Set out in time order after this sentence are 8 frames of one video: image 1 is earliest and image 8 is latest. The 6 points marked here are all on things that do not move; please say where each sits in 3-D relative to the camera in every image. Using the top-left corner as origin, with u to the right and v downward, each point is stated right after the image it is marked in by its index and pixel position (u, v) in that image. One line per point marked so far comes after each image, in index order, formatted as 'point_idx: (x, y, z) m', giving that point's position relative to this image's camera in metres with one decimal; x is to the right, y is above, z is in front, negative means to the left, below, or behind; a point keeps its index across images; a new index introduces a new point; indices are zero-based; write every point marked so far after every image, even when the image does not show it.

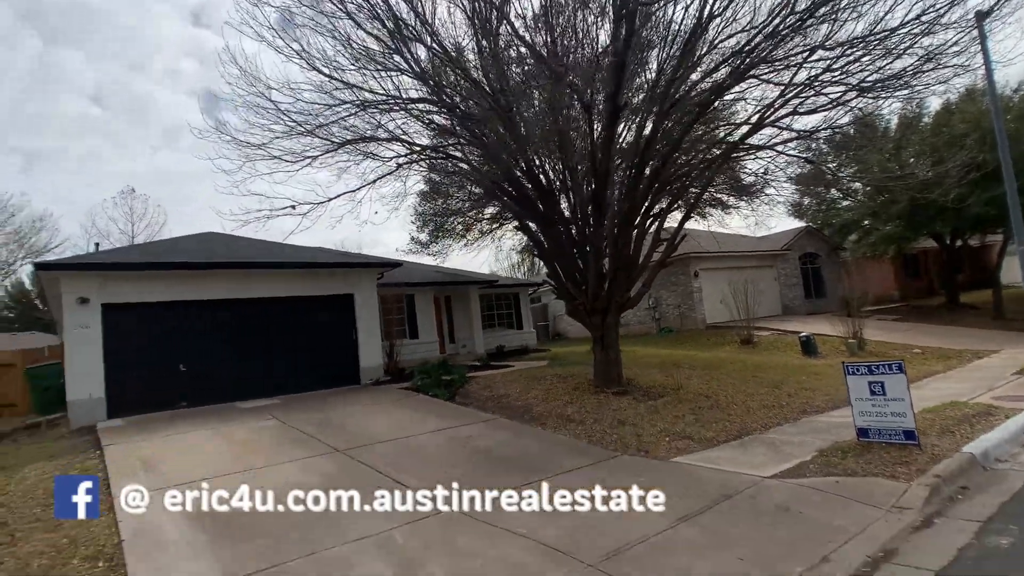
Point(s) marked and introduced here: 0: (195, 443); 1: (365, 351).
0: (-4.6, -2.2, +8.6) m
1: (-3.5, -1.5, +13.8) m
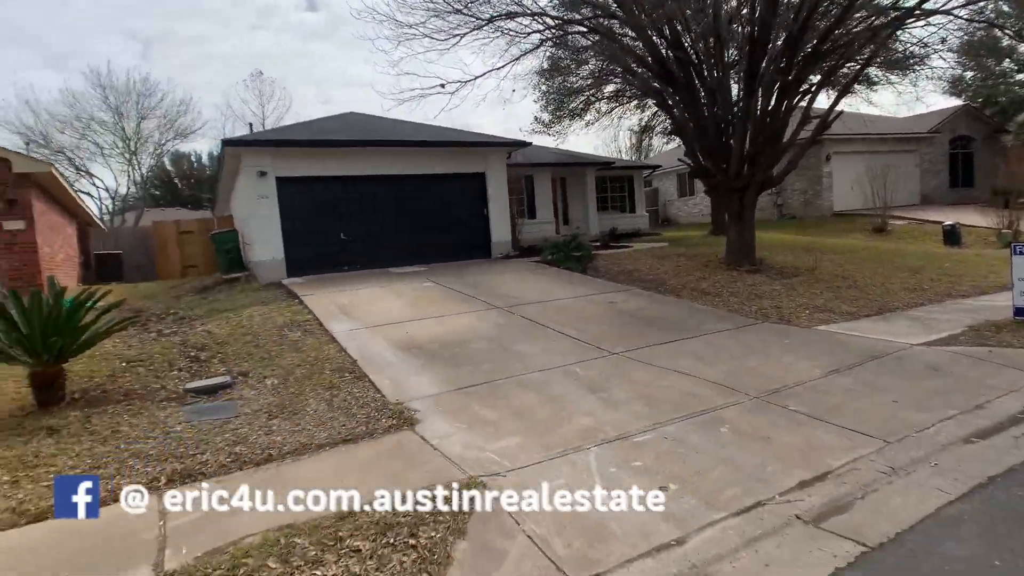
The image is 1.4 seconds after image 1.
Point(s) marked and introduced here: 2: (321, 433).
0: (-2.4, -0.1, +10.1) m
1: (-0.4, +1.5, +14.8) m
2: (-1.5, -1.1, +4.6) m
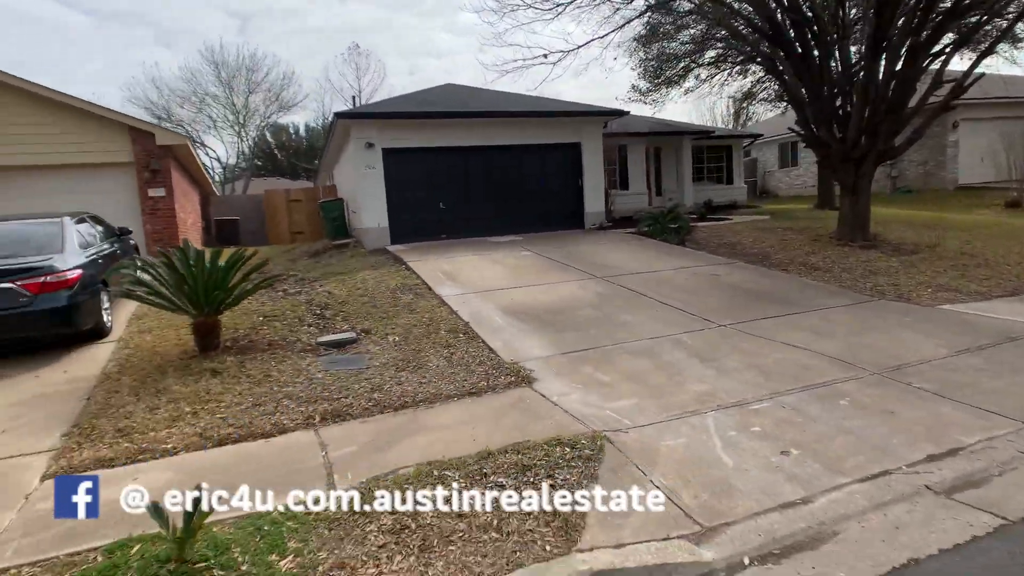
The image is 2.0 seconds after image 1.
0: (-0.6, +0.5, +10.5) m
1: (+2.0, +2.3, +14.9) m
2: (-0.6, -0.8, +5.0) m
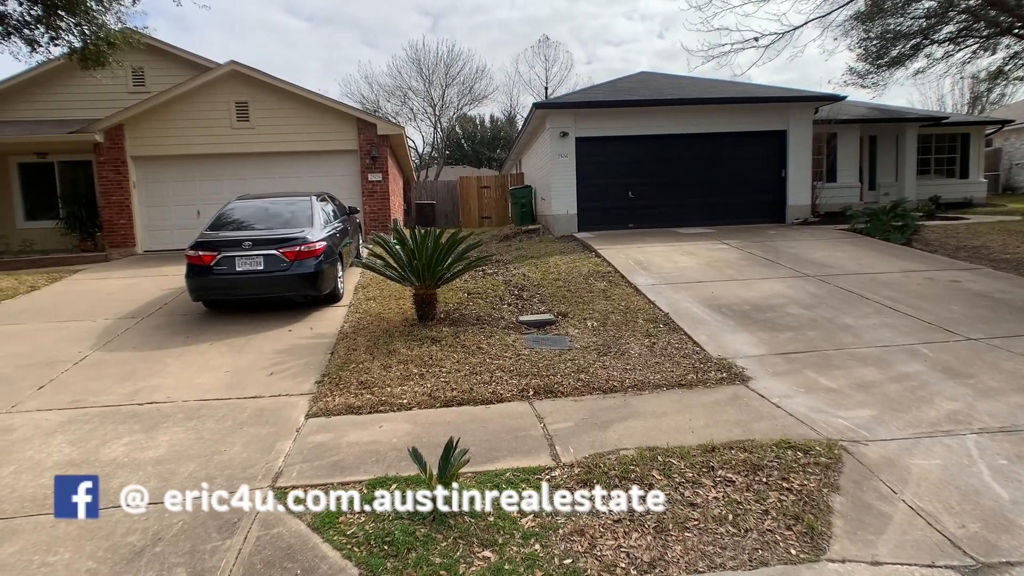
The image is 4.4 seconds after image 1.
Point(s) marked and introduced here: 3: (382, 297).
0: (+2.7, +0.6, +10.2) m
1: (+6.6, +2.3, +13.7) m
2: (+1.2, -0.7, +5.0) m
3: (-1.8, -0.1, +8.0) m
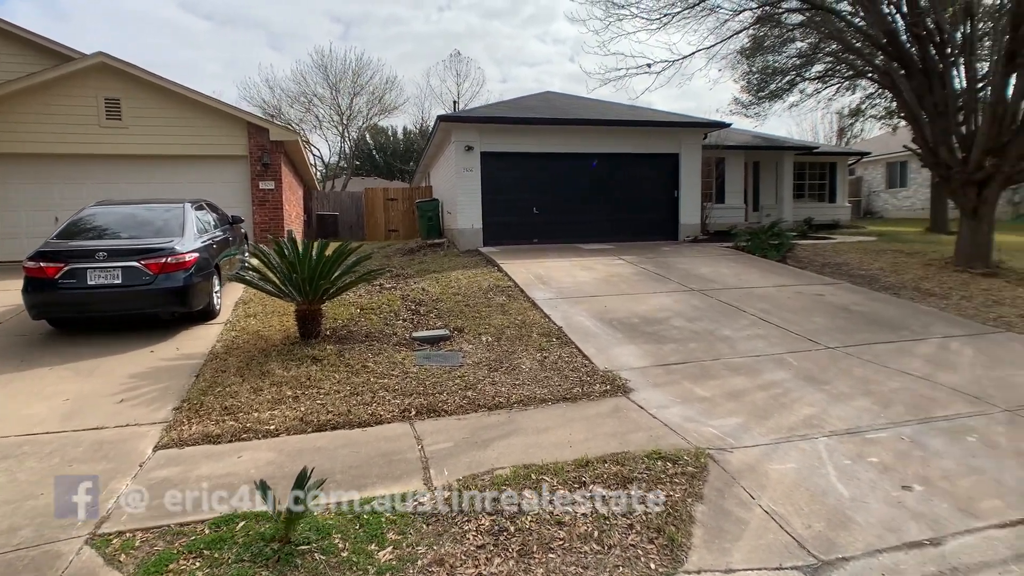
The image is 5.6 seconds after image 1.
0: (+0.9, +0.4, +10.4) m
1: (+4.2, +1.9, +14.4) m
2: (+0.2, -0.9, +5.0) m
3: (-3.2, -0.3, +7.6) m
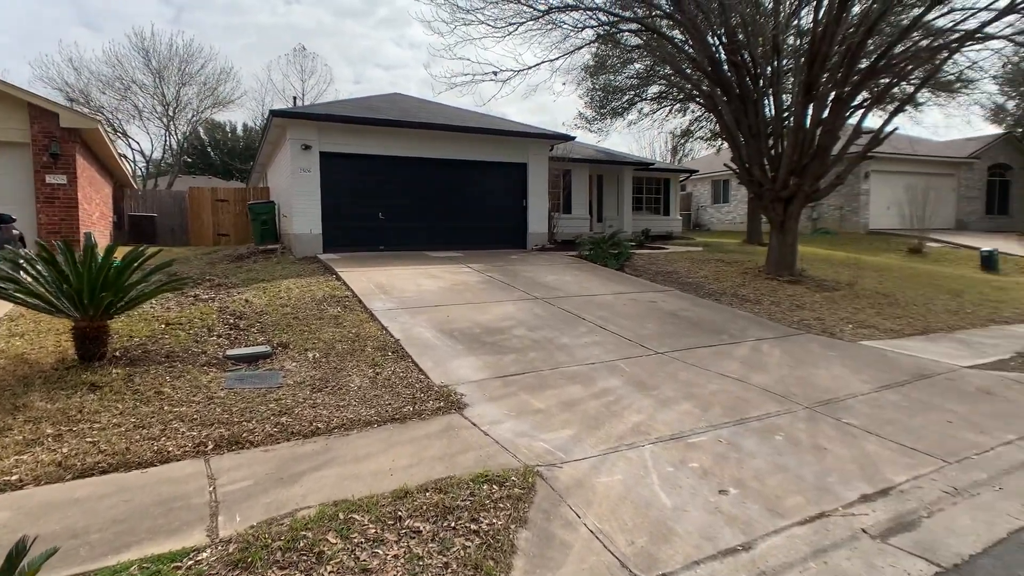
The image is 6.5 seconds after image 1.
0: (-1.7, +0.2, +10.0) m
1: (+0.5, +1.7, +14.7) m
2: (-1.1, -0.9, +4.5) m
3: (-5.0, -0.5, +6.3) m
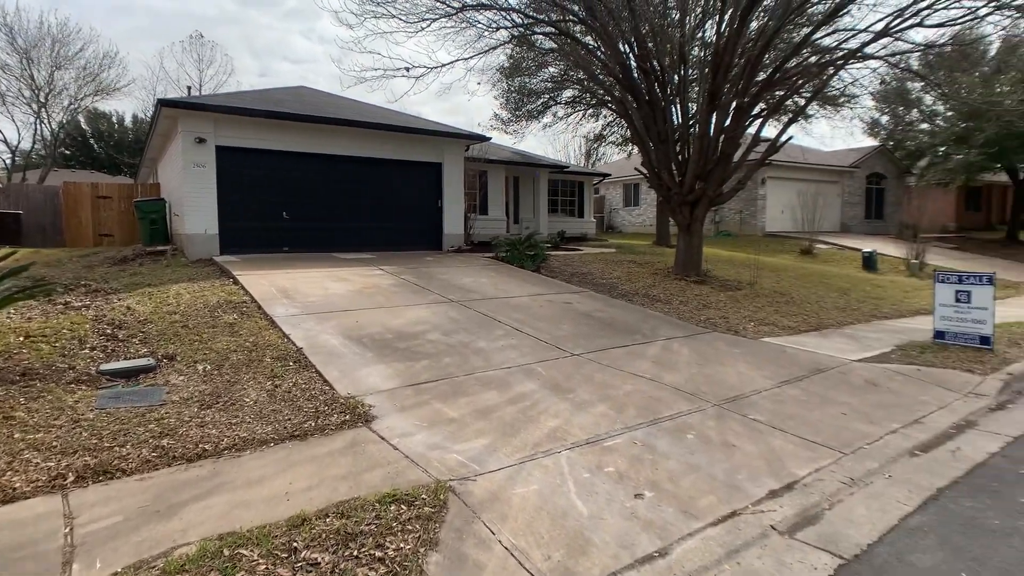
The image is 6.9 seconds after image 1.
0: (-3.1, +0.1, +9.5) m
1: (-1.5, +1.7, +14.5) m
2: (-1.8, -1.0, +4.1) m
3: (-5.9, -0.5, +5.3) m
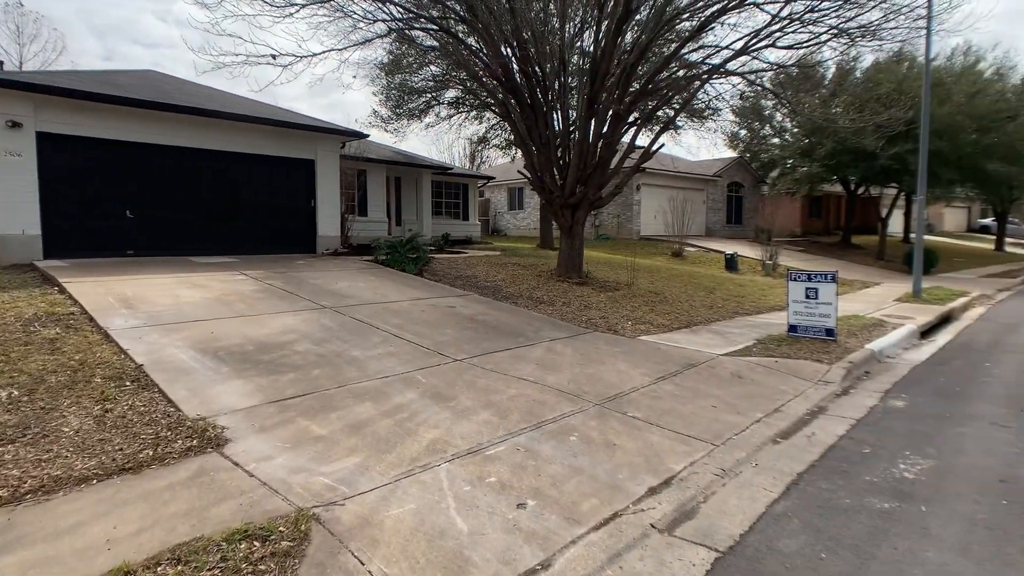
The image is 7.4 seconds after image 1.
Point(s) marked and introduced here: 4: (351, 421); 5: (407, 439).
0: (-4.9, 0.0, +8.5) m
1: (-4.3, +1.6, +13.7) m
2: (-2.6, -1.0, +3.5) m
3: (-6.8, -0.7, +3.9) m
4: (-1.2, -1.0, +4.4) m
5: (-0.7, -1.0, +4.1) m
